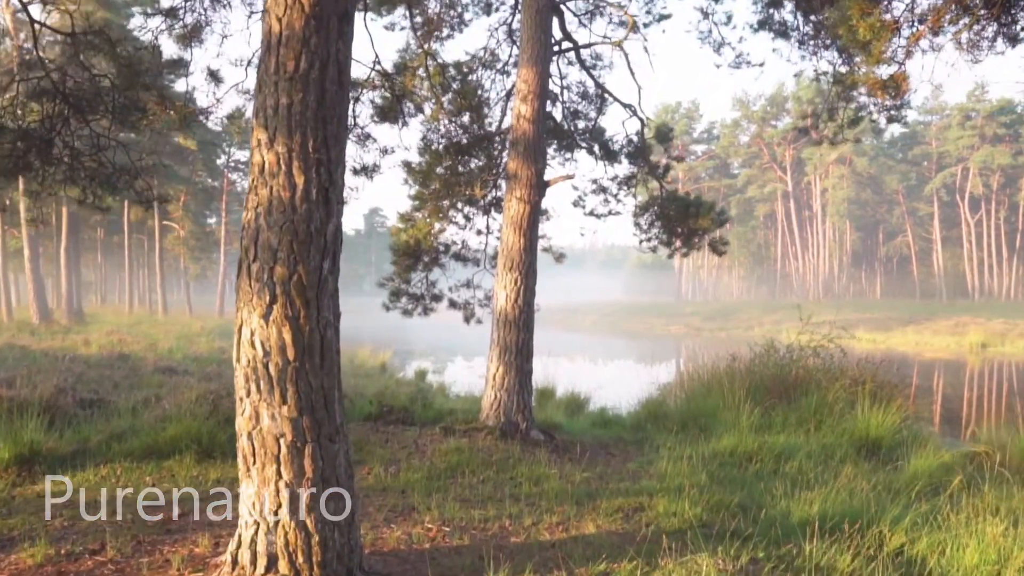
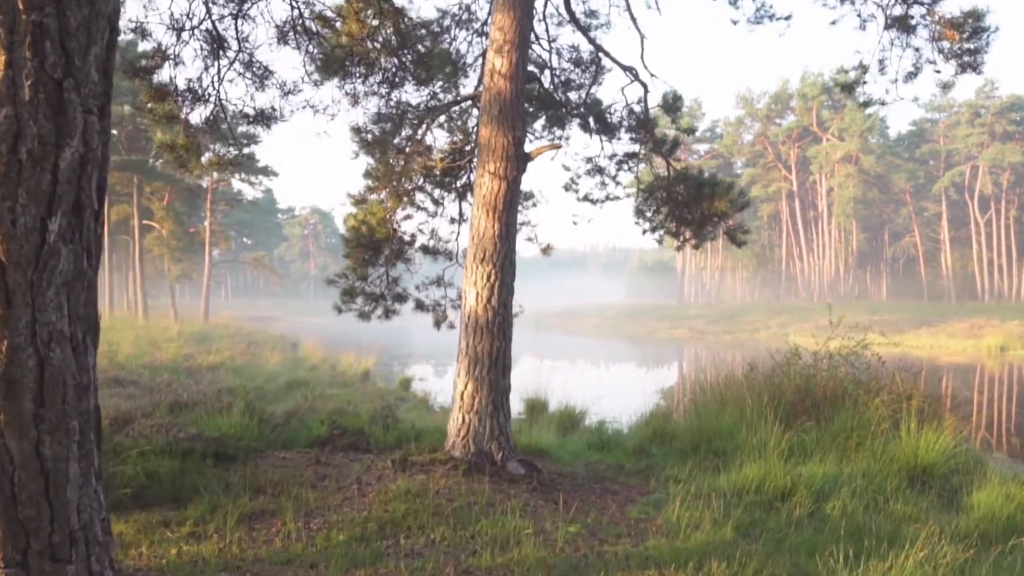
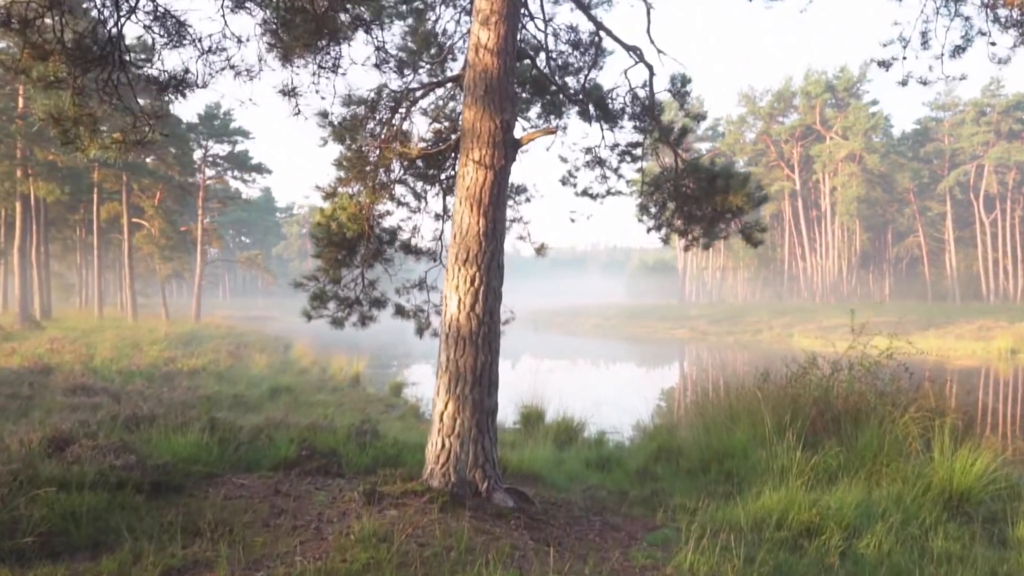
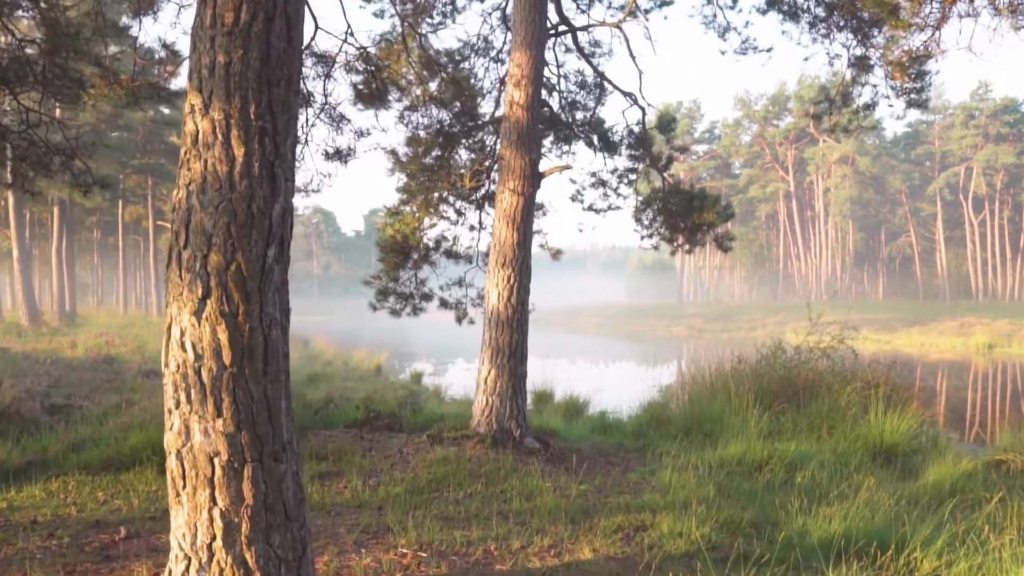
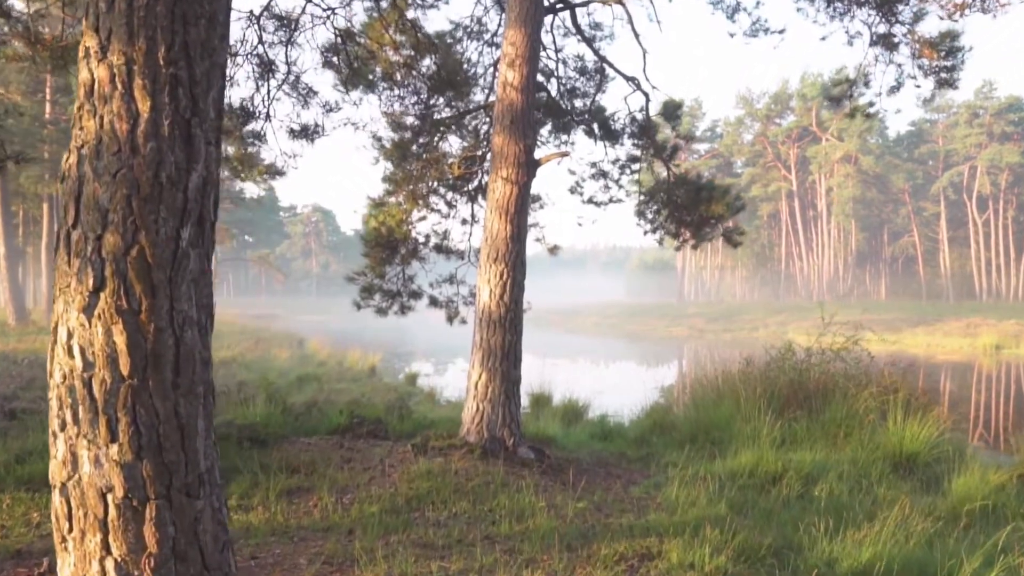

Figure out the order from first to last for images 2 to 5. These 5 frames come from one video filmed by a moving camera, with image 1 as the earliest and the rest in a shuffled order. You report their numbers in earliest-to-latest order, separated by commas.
4, 5, 2, 3
